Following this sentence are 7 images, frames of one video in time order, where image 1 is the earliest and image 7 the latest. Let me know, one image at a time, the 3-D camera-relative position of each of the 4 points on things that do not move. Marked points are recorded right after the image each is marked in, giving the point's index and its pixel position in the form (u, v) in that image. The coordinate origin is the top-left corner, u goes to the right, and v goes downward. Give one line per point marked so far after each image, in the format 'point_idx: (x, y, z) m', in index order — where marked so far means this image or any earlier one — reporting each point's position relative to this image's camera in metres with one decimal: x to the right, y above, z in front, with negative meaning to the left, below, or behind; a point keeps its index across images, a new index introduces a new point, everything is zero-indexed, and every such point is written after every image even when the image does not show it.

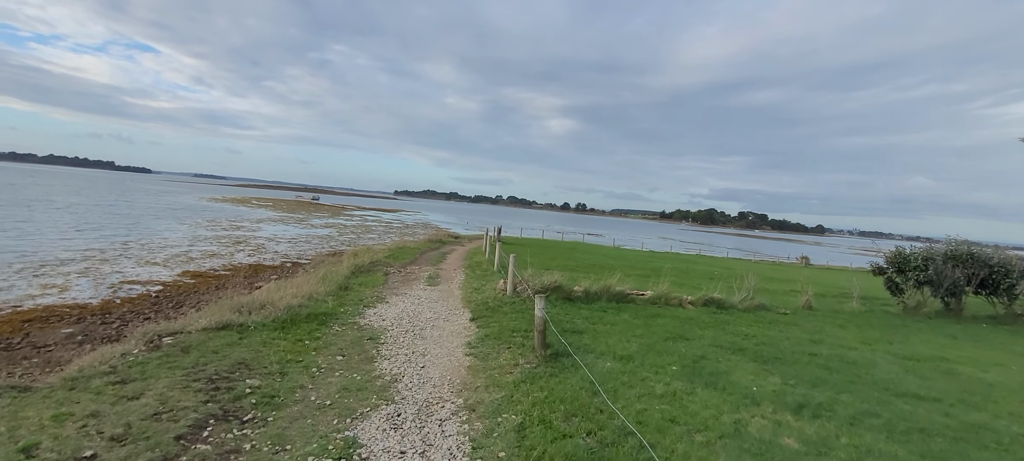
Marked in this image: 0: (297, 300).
0: (-4.3, -1.4, +9.7) m
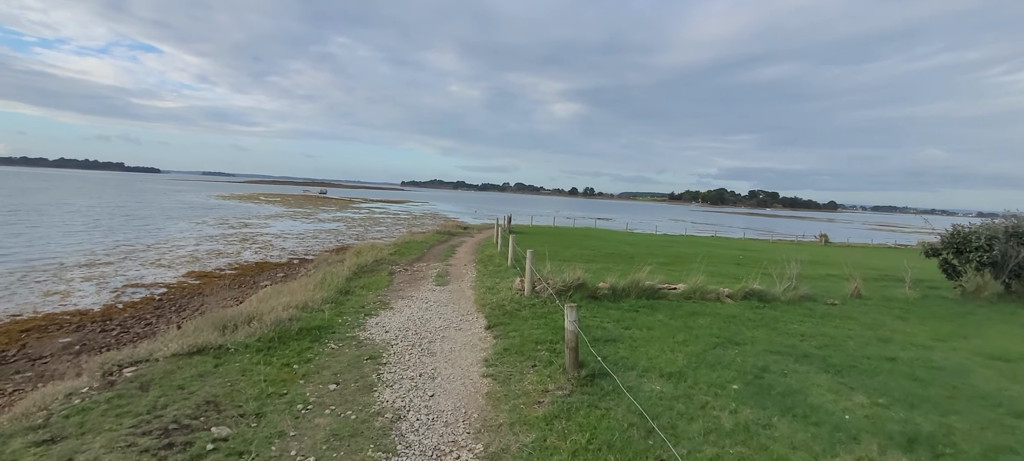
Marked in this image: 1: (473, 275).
0: (-3.9, -1.4, +8.6) m
1: (-1.1, -1.3, +14.1) m
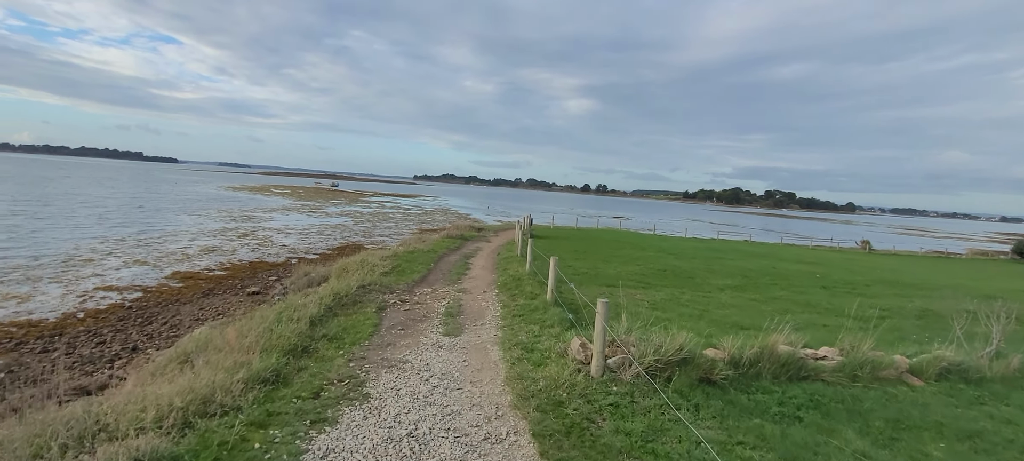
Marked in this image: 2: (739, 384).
0: (-3.2, -1.8, +4.4) m
1: (-0.3, -1.7, +9.8) m
2: (+2.9, -2.0, +6.3) m
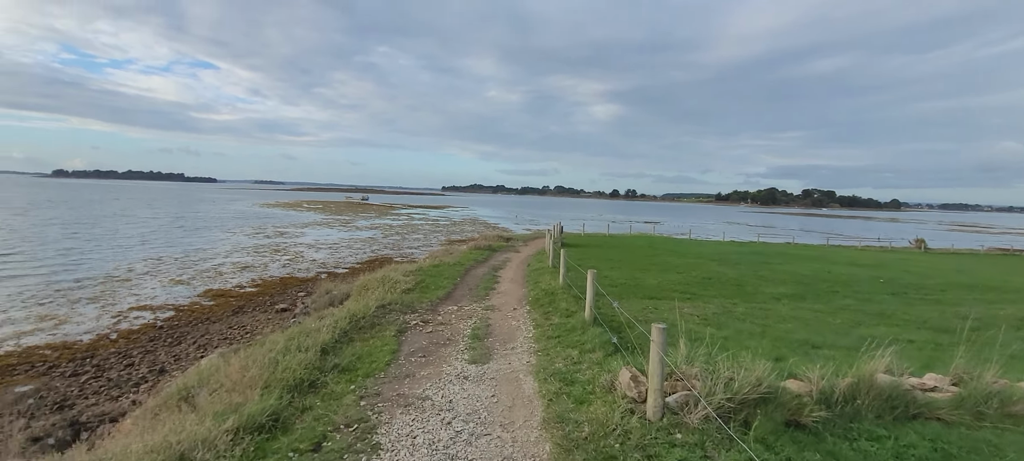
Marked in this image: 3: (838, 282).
0: (-2.9, -2.0, +3.5) m
1: (+0.3, -1.9, +8.7) m
2: (+3.3, -2.0, +5.1) m
3: (+11.7, -1.8, +17.6) m
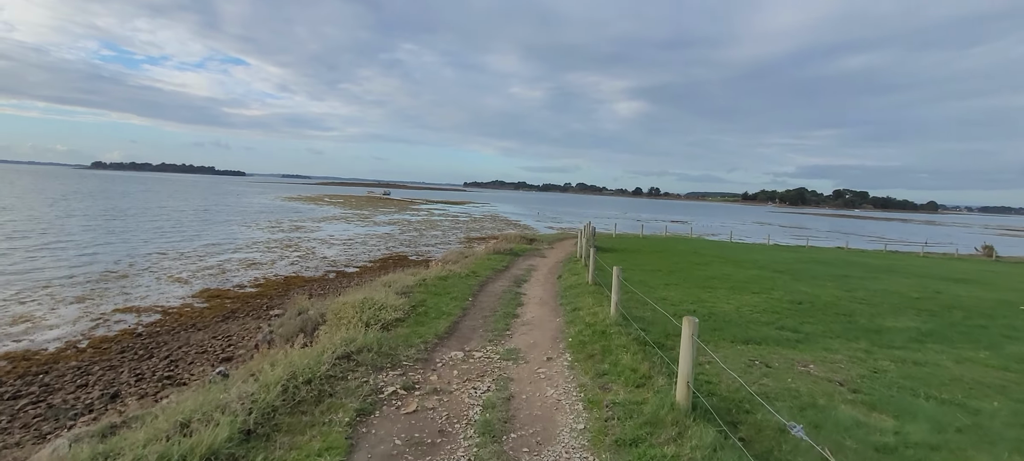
0: (-2.8, -2.2, 0.0) m
1: (+0.7, -2.1, +5.0) m
2: (+3.6, -2.3, +1.2) m
3: (+12.5, -2.1, +13.4) m
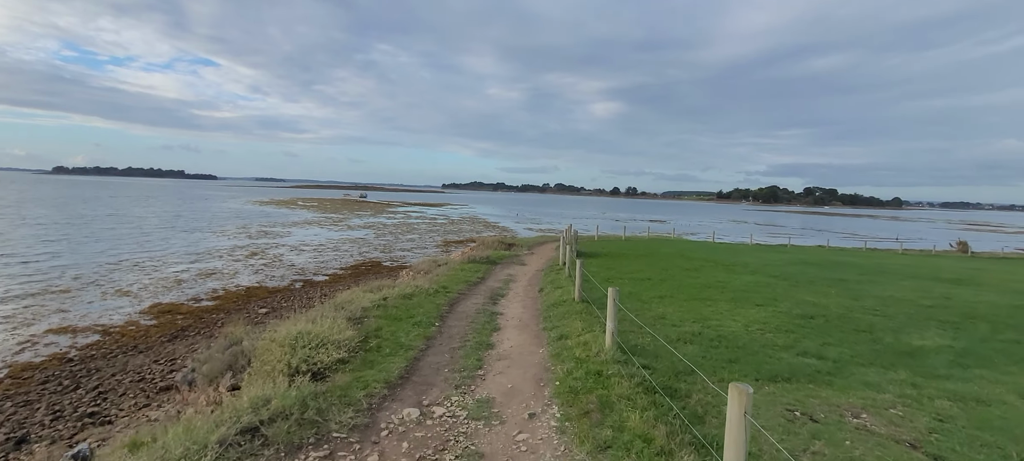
0: (-2.8, -2.4, -1.9) m
1: (+0.5, -2.3, +3.3) m
2: (+3.5, -2.4, -0.4) m
3: (+11.9, -2.2, +12.2) m
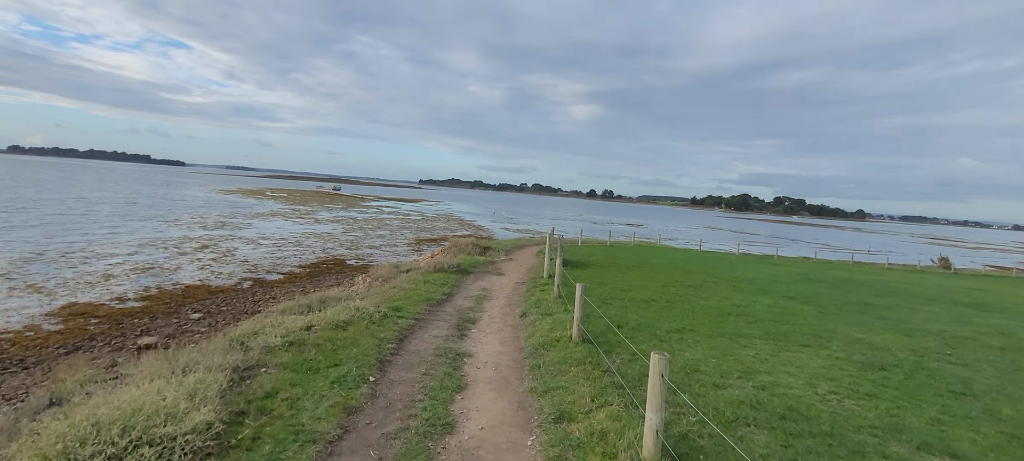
0: (-2.6, -2.5, -5.2) m
1: (+0.4, -2.5, +0.2) m
2: (+3.6, -2.7, -3.3) m
3: (+11.4, -2.7, +9.6) m
